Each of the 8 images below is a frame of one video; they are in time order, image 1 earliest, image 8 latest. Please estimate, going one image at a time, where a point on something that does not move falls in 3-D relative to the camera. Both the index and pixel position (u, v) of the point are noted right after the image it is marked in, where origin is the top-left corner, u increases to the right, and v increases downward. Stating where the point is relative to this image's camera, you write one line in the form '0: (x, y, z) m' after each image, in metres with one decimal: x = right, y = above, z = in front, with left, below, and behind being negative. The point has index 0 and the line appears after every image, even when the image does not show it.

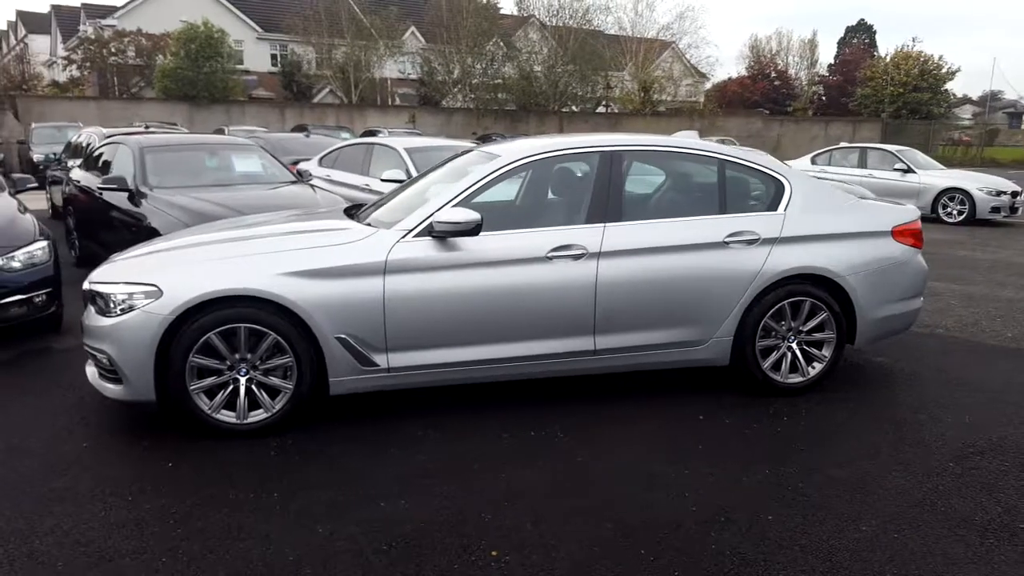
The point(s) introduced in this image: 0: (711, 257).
0: (+1.3, +0.2, +4.9) m
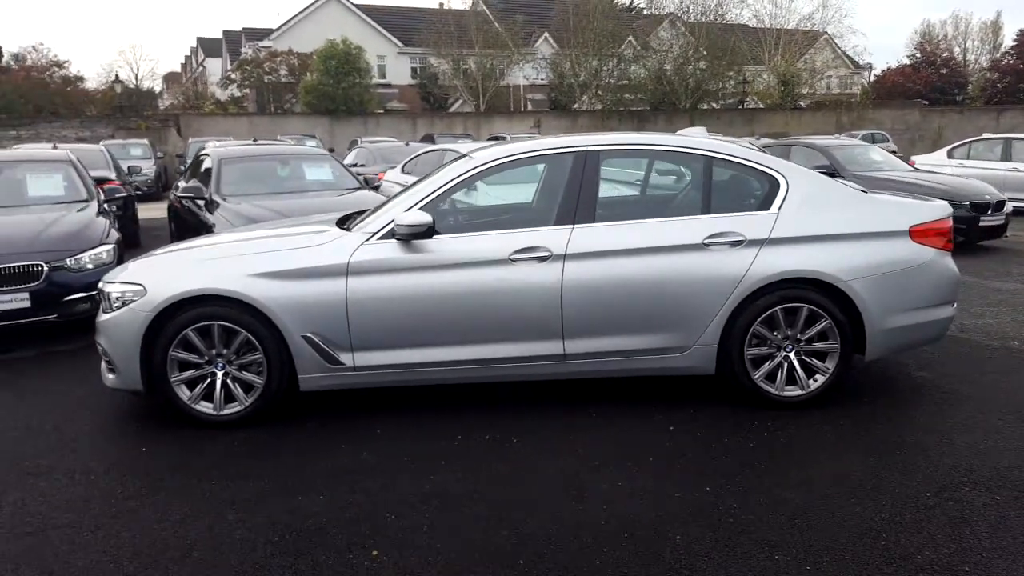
0: (+1.1, +0.2, +4.6) m
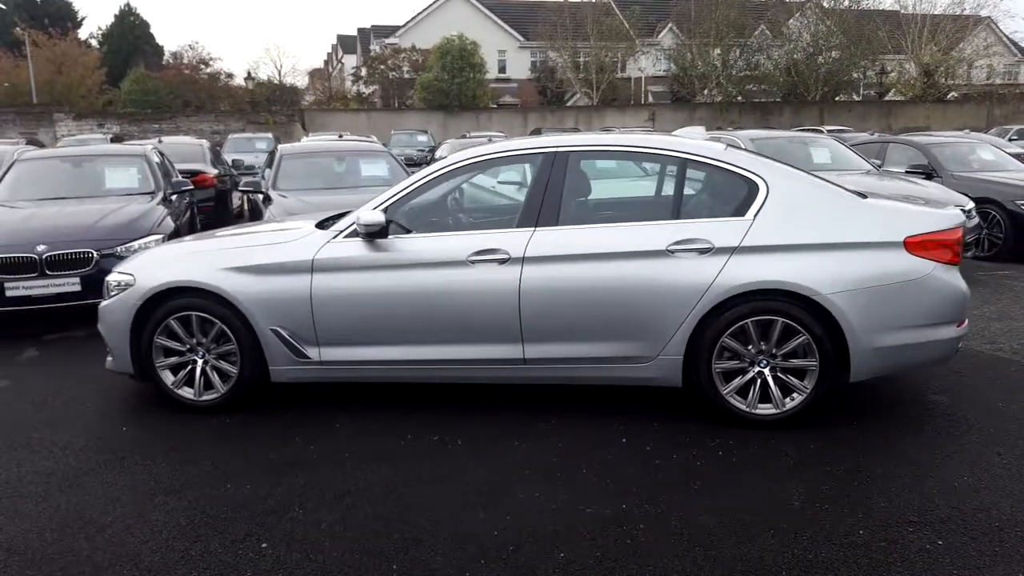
0: (+0.8, +0.1, +4.4) m
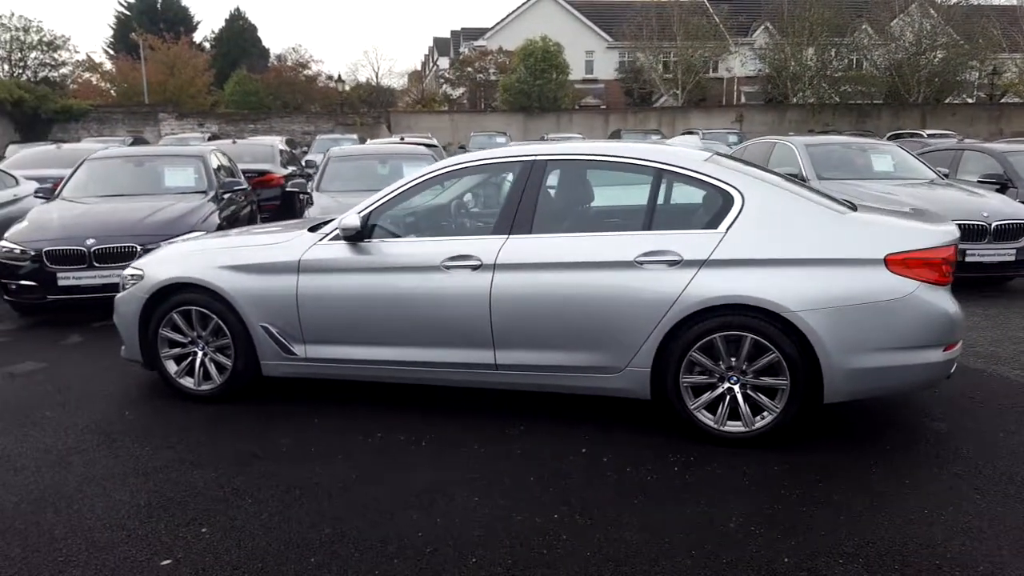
0: (+0.6, +0.1, +4.4) m
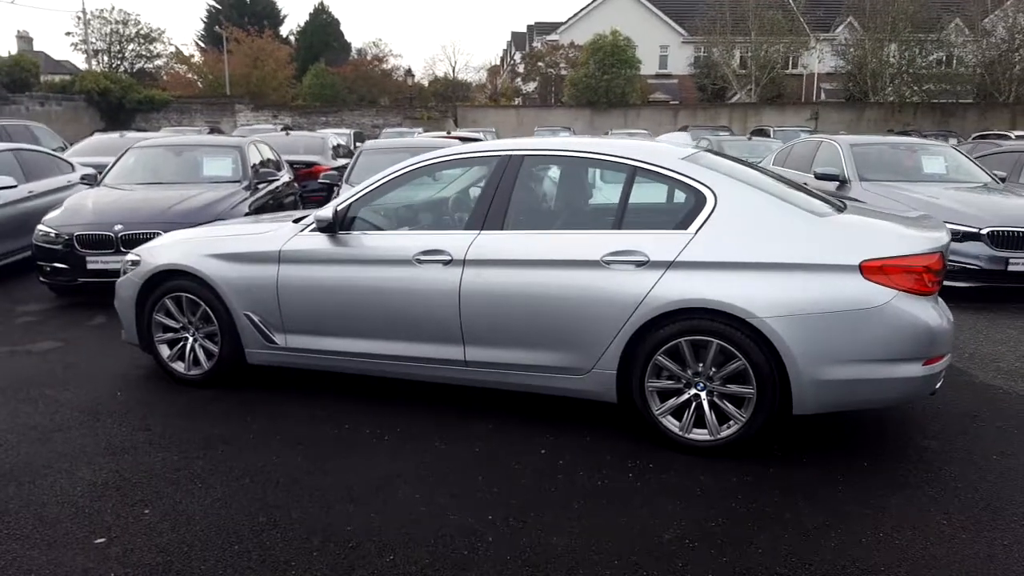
0: (+0.4, +0.1, +4.3) m
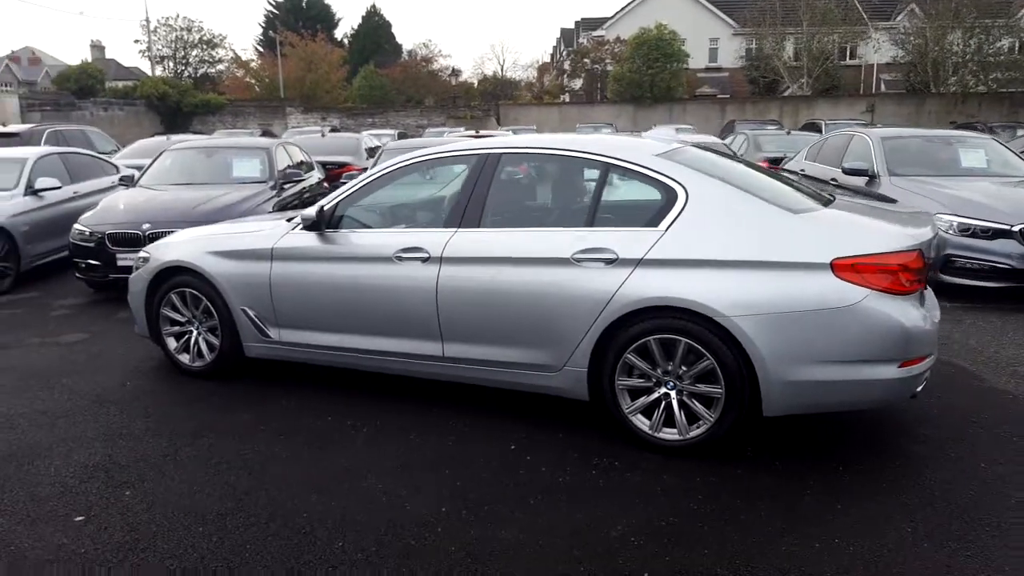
0: (+0.3, +0.1, +4.3) m
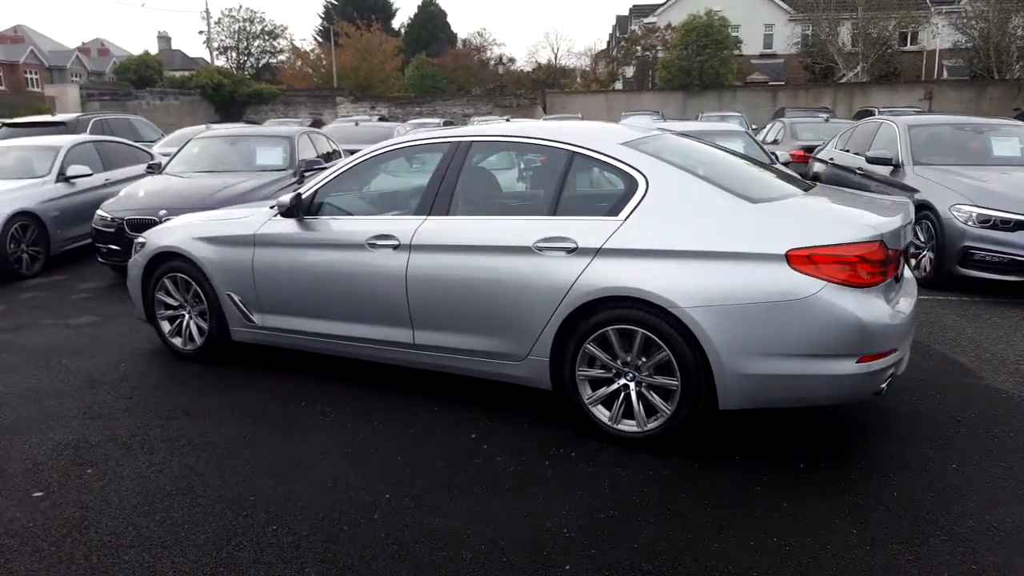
0: (0.0, +0.1, +4.3) m
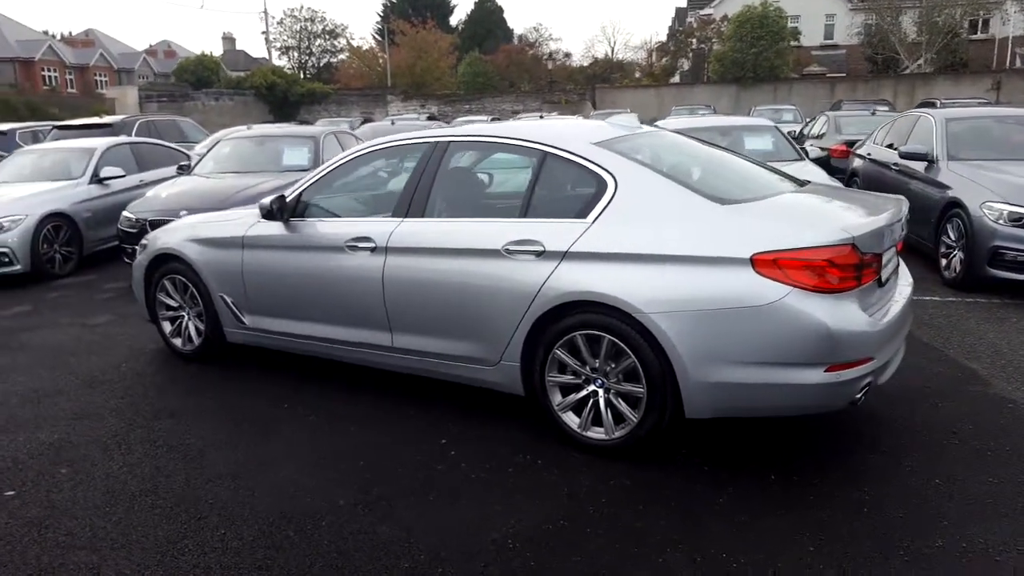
0: (-0.1, +0.1, +4.2) m
